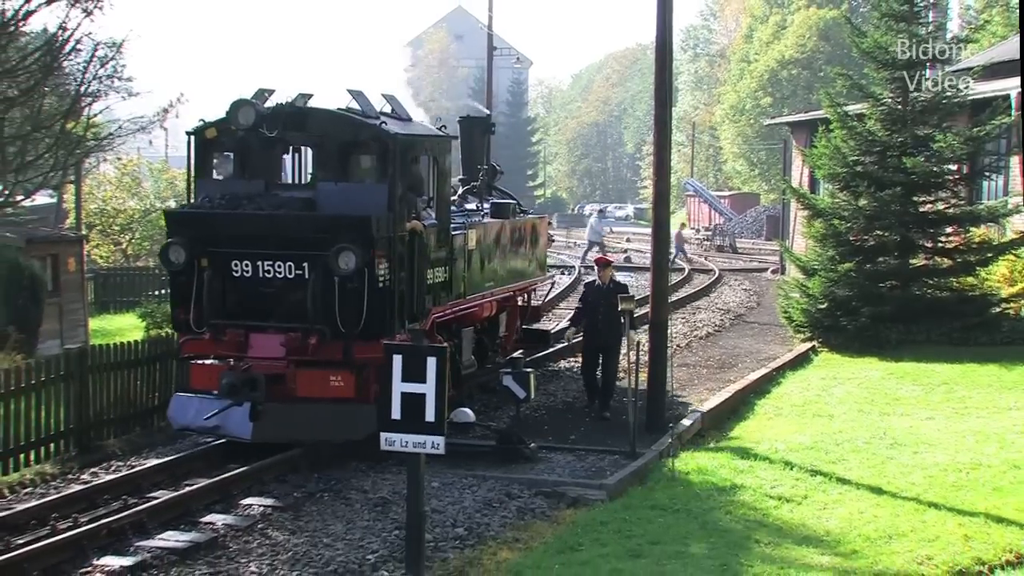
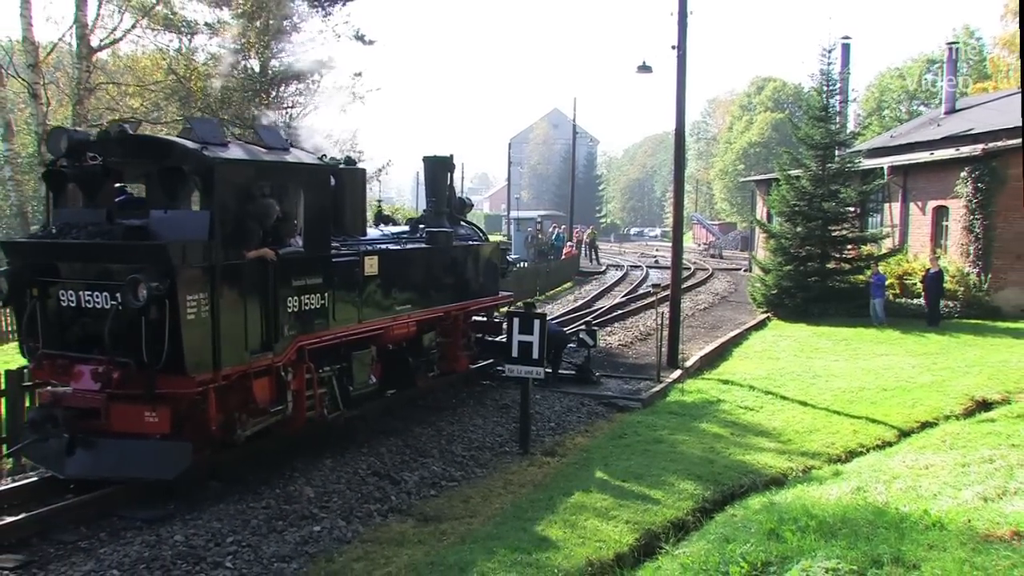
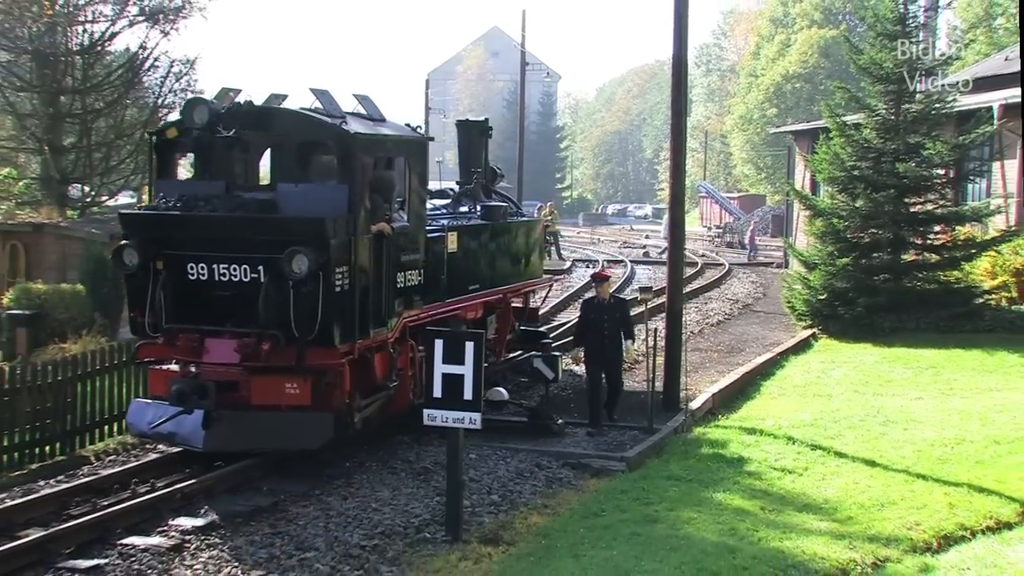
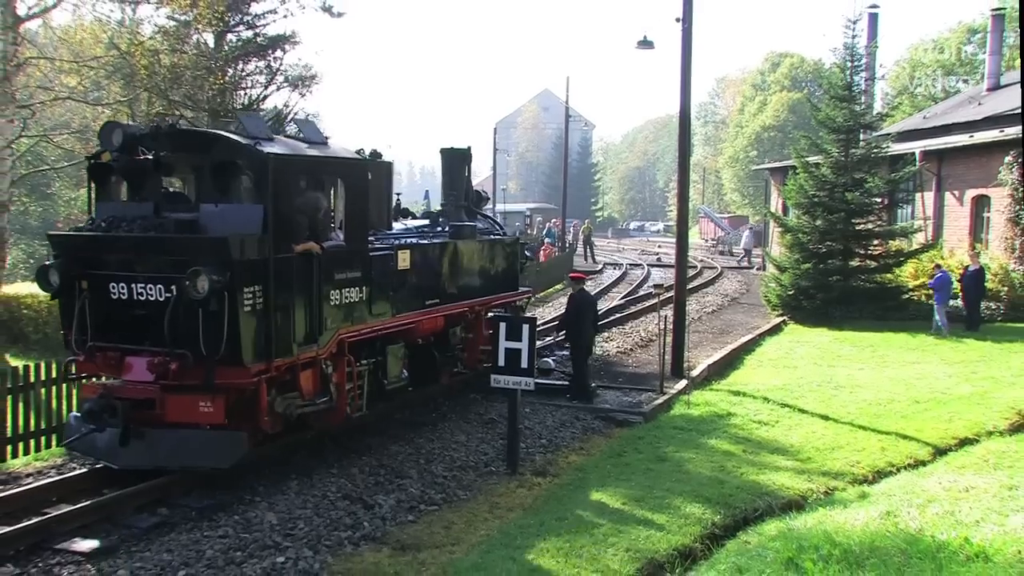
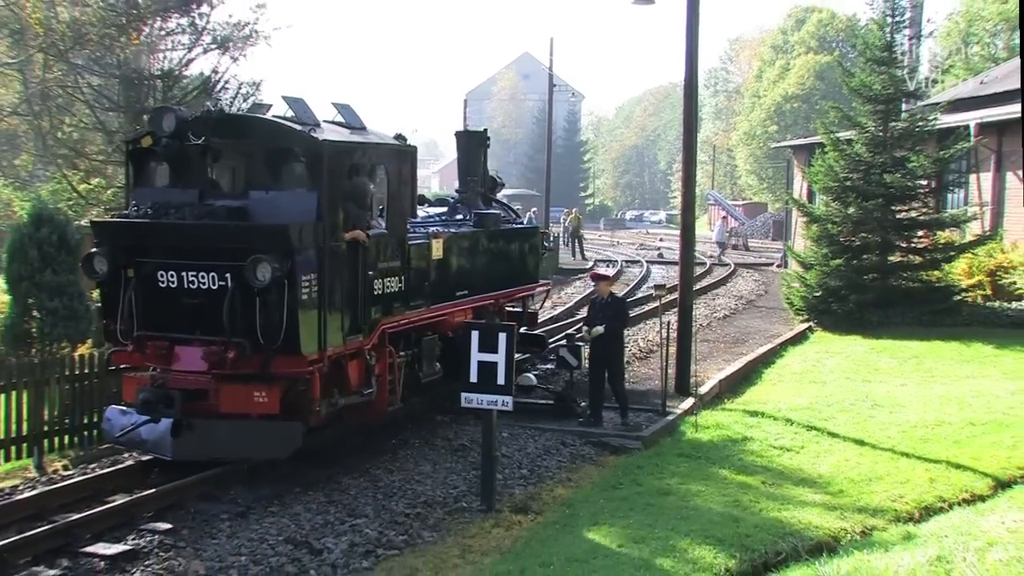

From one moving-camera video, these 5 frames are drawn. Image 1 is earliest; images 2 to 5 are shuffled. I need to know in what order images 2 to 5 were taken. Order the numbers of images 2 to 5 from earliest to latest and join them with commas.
3, 5, 4, 2
